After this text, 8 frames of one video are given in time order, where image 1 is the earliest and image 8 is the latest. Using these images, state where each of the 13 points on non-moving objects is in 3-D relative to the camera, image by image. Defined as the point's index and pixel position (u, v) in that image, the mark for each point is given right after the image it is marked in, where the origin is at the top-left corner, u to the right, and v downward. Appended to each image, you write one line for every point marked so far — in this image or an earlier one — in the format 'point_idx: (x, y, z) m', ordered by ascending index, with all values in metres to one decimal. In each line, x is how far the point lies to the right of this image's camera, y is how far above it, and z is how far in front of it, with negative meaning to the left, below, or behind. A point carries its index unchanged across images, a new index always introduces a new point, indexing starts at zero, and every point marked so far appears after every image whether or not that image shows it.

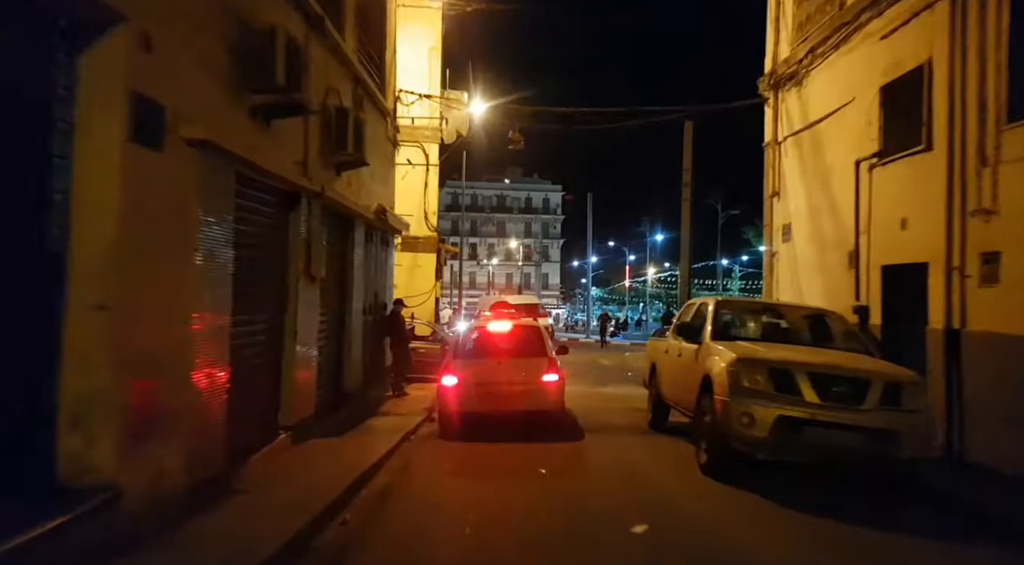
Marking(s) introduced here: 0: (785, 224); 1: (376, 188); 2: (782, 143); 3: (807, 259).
0: (+5.6, +1.2, +14.1) m
1: (-2.5, +1.8, +12.7) m
2: (+5.5, +2.9, +14.2) m
3: (+5.6, +0.4, +13.1) m
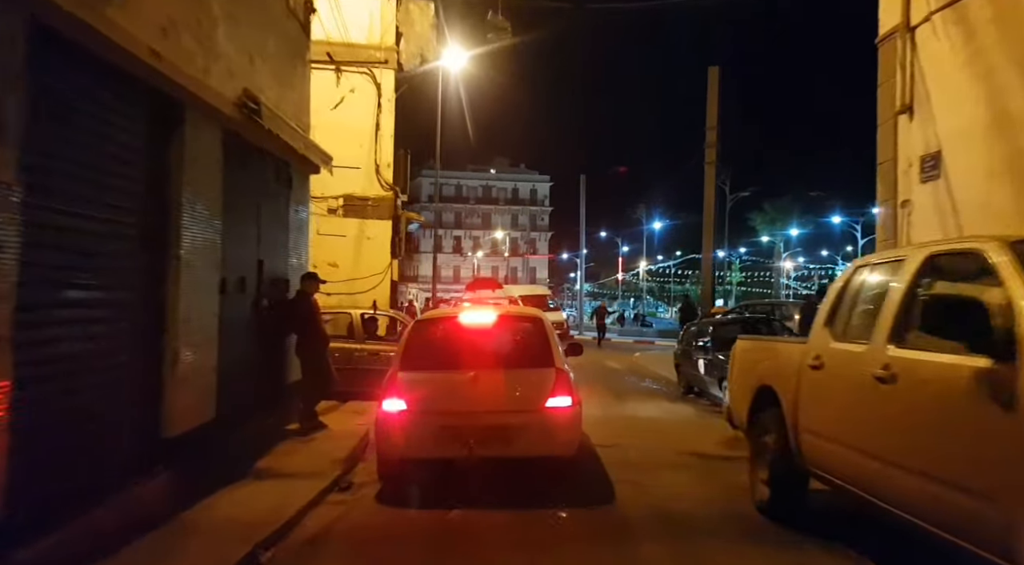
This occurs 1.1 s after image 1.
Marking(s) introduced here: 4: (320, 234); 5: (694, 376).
0: (+5.3, +1.6, +8.8) m
1: (-2.7, +2.2, +7.3) m
2: (+5.3, +3.3, +8.9) m
3: (+5.3, +0.9, +7.8) m
4: (-4.0, +1.0, +14.6) m
5: (+3.7, -1.9, +14.1) m
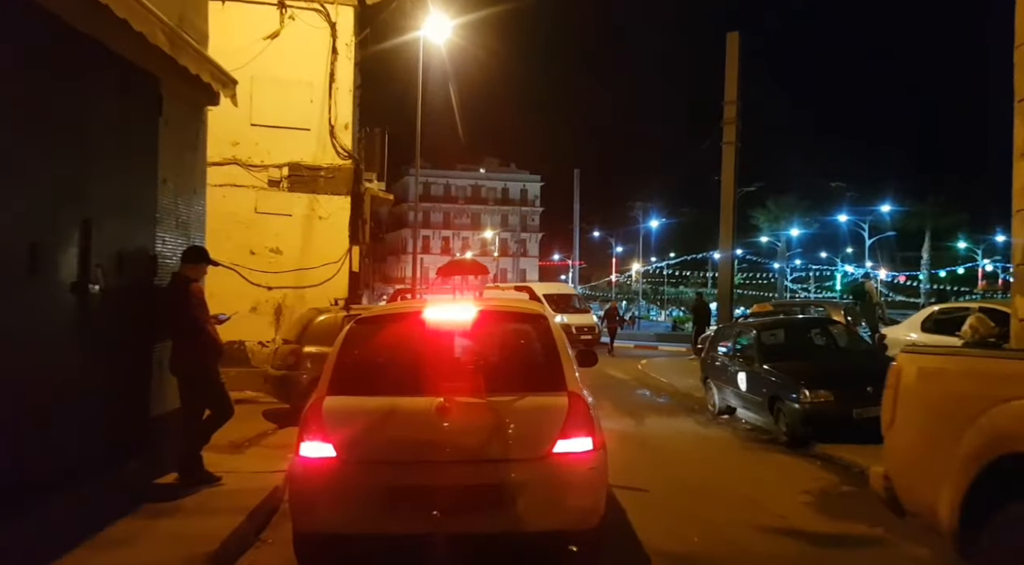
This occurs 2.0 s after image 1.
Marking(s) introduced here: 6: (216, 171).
0: (+5.2, +1.8, +5.9) m
1: (-2.8, +2.4, +4.3) m
2: (+5.2, +3.5, +6.1) m
3: (+5.2, +1.0, +4.9) m
4: (-4.2, +1.2, +11.6) m
5: (+3.5, -1.8, +11.2) m
6: (-4.9, +1.8, +11.4) m
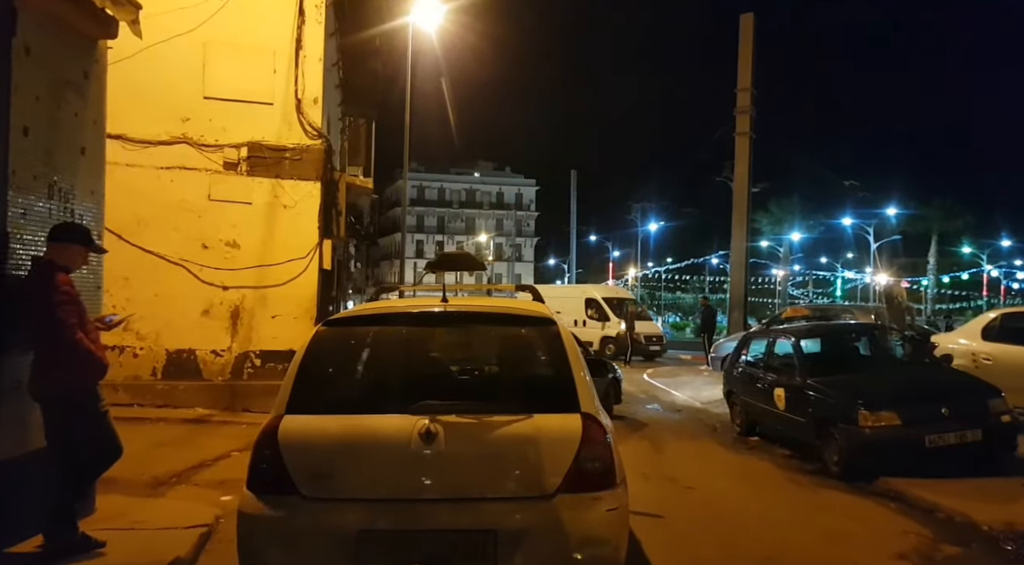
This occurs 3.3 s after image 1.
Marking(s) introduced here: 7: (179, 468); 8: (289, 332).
0: (+5.2, +1.8, +4.4) m
1: (-2.8, +2.5, +2.7) m
2: (+5.2, +3.5, +4.5) m
3: (+5.2, +1.1, +3.4) m
4: (-4.3, +1.2, +9.9) m
5: (+3.4, -1.8, +9.6) m
6: (-4.9, +1.9, +9.8) m
7: (-3.2, -1.8, +6.8) m
8: (-3.3, -0.7, +10.2) m
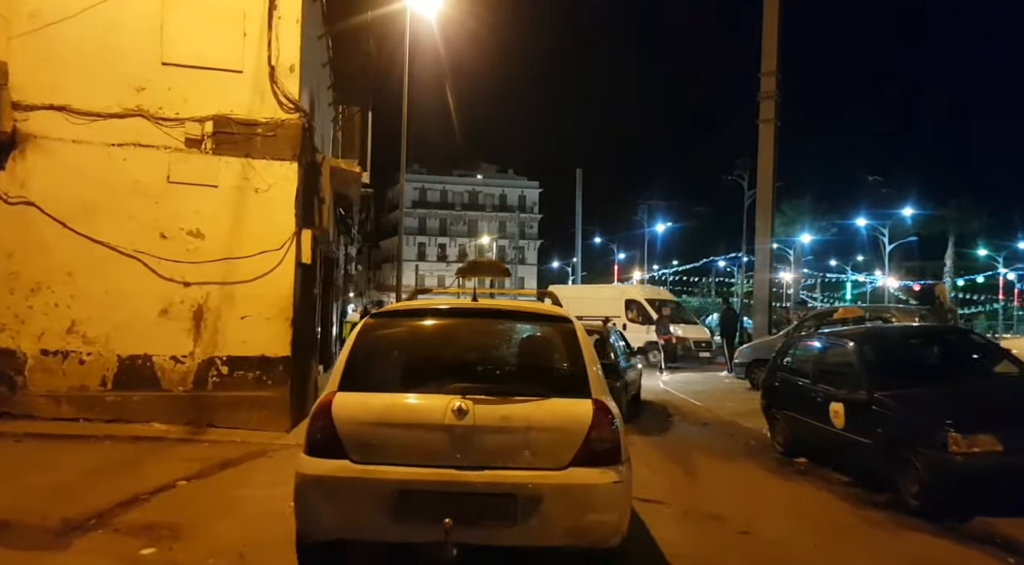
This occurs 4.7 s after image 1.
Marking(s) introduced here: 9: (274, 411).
0: (+5.2, +1.9, +3.0) m
1: (-2.8, +2.6, +1.4) m
2: (+5.2, +3.6, +3.2) m
3: (+5.3, +1.2, +2.0) m
4: (-4.2, +1.3, +8.6) m
5: (+3.5, -1.7, +8.2) m
6: (-4.9, +1.9, +8.5) m
7: (-3.2, -1.7, +5.4) m
8: (-3.2, -0.7, +8.8) m
9: (-3.0, -1.6, +8.8) m
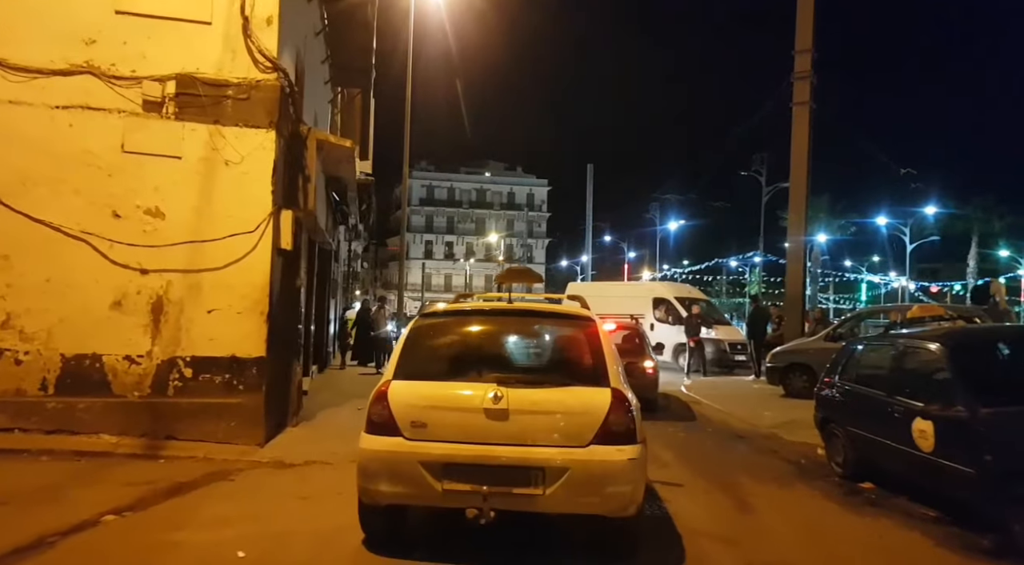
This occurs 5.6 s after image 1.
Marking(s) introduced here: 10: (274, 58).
0: (+5.3, +2.0, +1.6) m
1: (-2.7, +2.7, +0.1) m
2: (+5.3, +3.7, +1.8) m
3: (+5.4, +1.3, +0.6) m
4: (-4.1, +1.4, +7.3) m
5: (+3.6, -1.6, +6.8) m
6: (-4.7, +2.1, +7.2) m
7: (-3.1, -1.6, +4.1) m
8: (-3.0, -0.5, +7.5) m
9: (-2.9, -1.5, +7.5) m
10: (-2.6, +2.5, +7.6) m
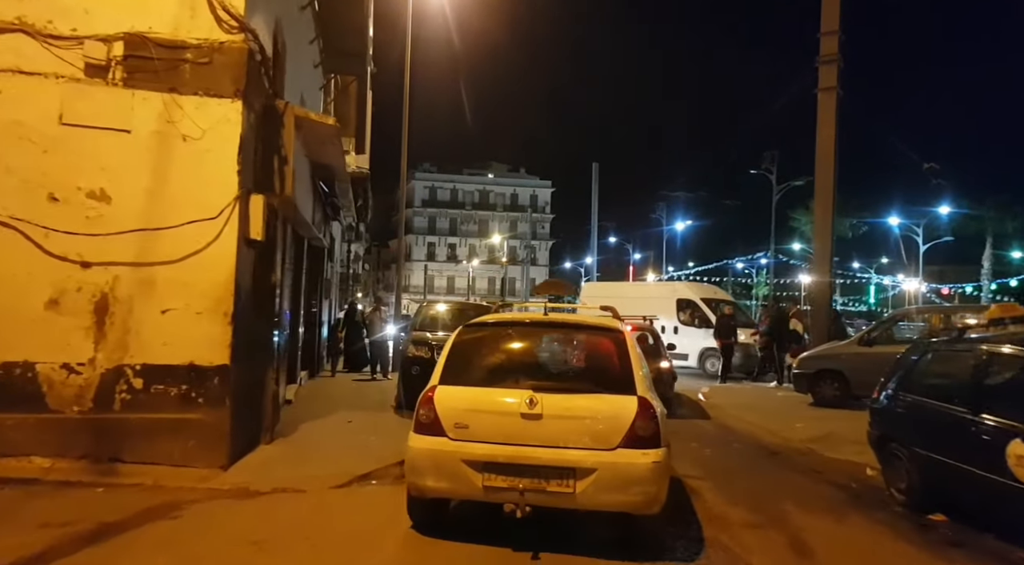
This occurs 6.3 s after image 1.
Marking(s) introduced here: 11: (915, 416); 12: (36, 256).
0: (+5.4, +2.1, +0.5) m
1: (-2.7, +2.8, -1.0) m
2: (+5.4, +3.7, +0.7) m
3: (+5.4, +1.3, -0.5) m
4: (-4.0, +1.4, +6.2) m
5: (+3.7, -1.6, +5.7) m
6: (-4.7, +2.1, +6.1) m
7: (-3.0, -1.6, +3.0) m
8: (-3.0, -0.5, +6.4) m
9: (-2.8, -1.5, +6.4) m
10: (-2.5, +2.5, +6.5) m
11: (+3.7, -1.2, +6.3) m
12: (-4.2, +0.2, +6.2) m
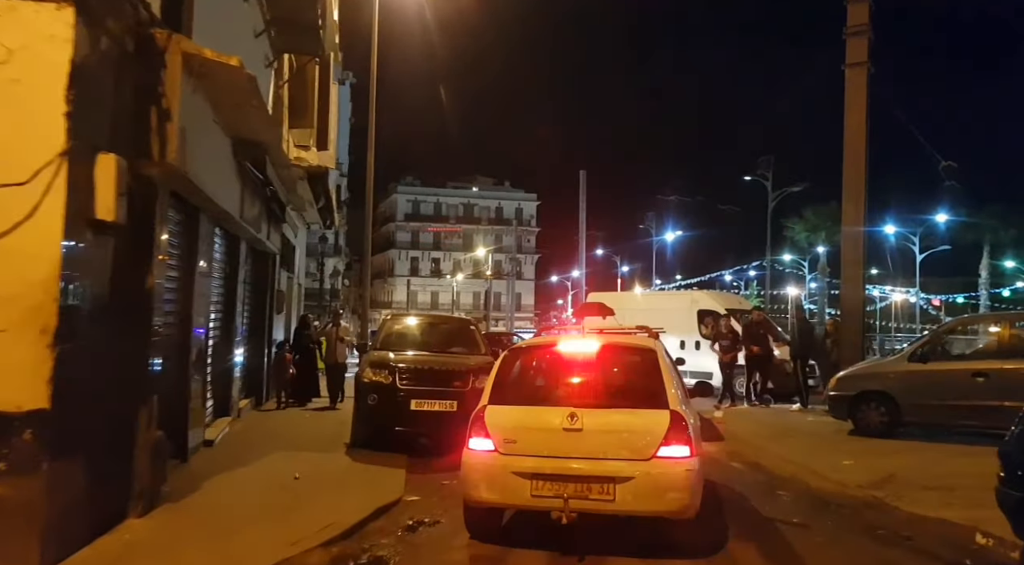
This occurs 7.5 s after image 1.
0: (+5.3, +2.3, -1.5) m
1: (-2.7, +2.9, -3.2) m
2: (+5.3, +3.9, -1.3) m
3: (+5.4, +1.5, -2.6) m
4: (-4.2, +1.4, +4.0) m
5: (+3.5, -1.5, +3.5) m
6: (-4.8, +2.1, +3.9) m
7: (-3.1, -1.5, +0.7) m
8: (-3.1, -0.5, +4.2) m
9: (-3.0, -1.5, +4.1) m
10: (-2.7, +2.5, +4.3) m
11: (+3.5, -1.2, +4.1) m
12: (-4.4, +0.2, +3.9) m
